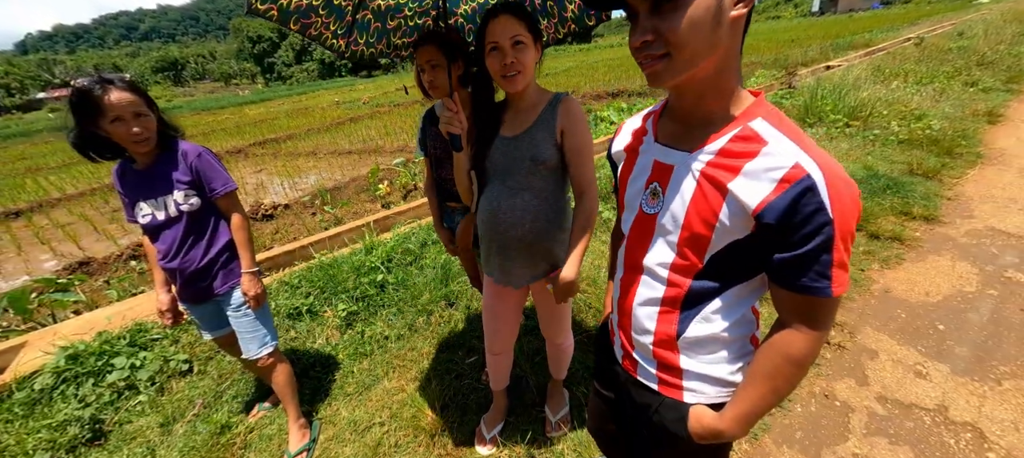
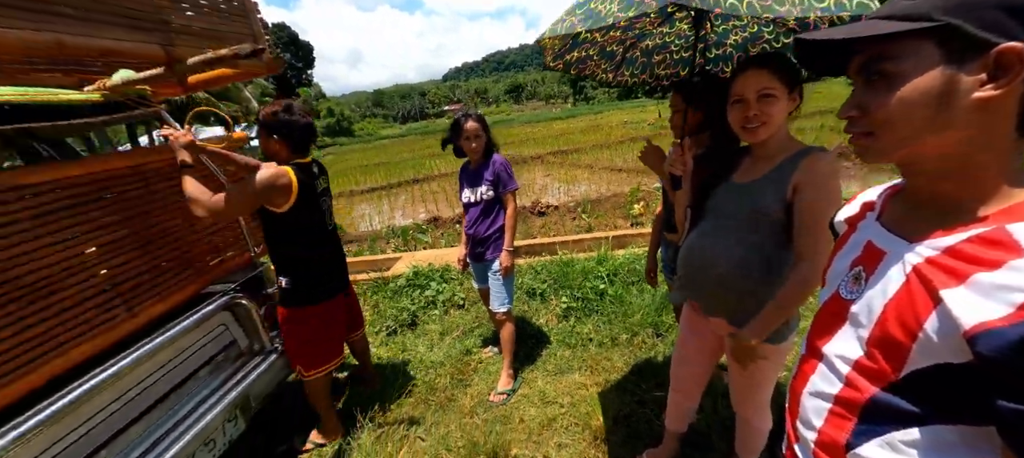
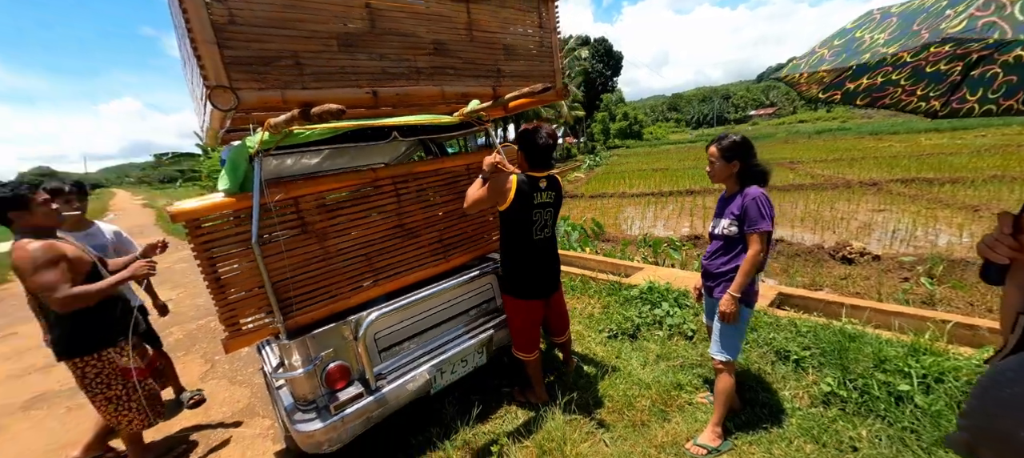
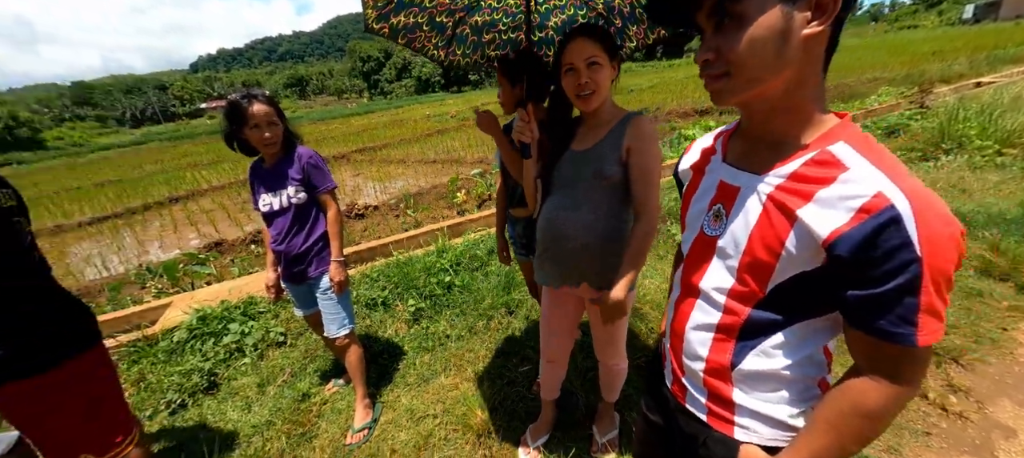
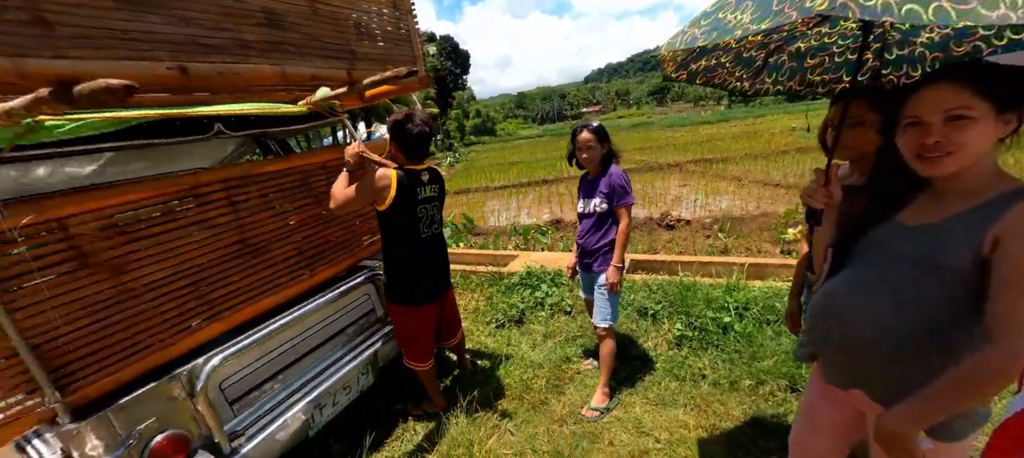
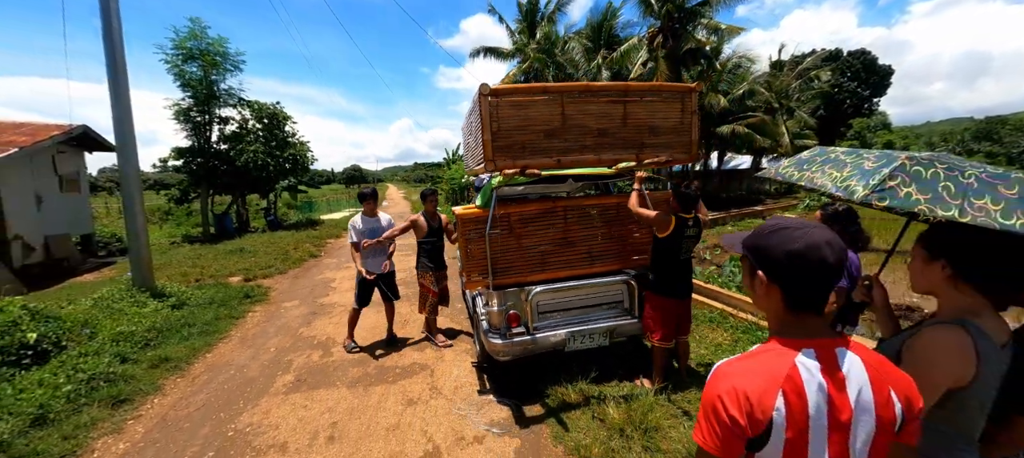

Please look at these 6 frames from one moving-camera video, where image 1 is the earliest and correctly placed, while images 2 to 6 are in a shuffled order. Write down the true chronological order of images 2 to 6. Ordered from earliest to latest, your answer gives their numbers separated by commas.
4, 2, 5, 3, 6
